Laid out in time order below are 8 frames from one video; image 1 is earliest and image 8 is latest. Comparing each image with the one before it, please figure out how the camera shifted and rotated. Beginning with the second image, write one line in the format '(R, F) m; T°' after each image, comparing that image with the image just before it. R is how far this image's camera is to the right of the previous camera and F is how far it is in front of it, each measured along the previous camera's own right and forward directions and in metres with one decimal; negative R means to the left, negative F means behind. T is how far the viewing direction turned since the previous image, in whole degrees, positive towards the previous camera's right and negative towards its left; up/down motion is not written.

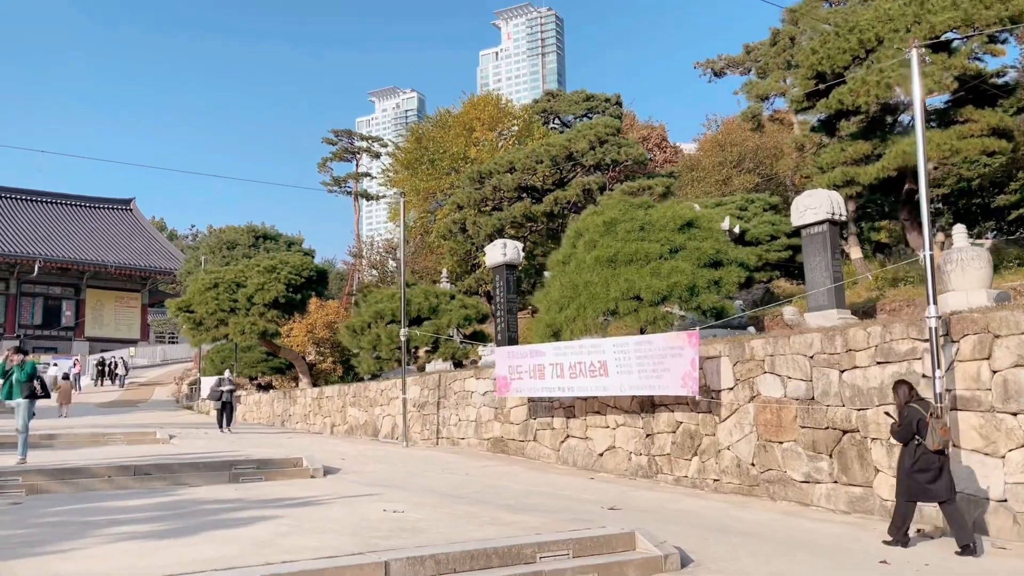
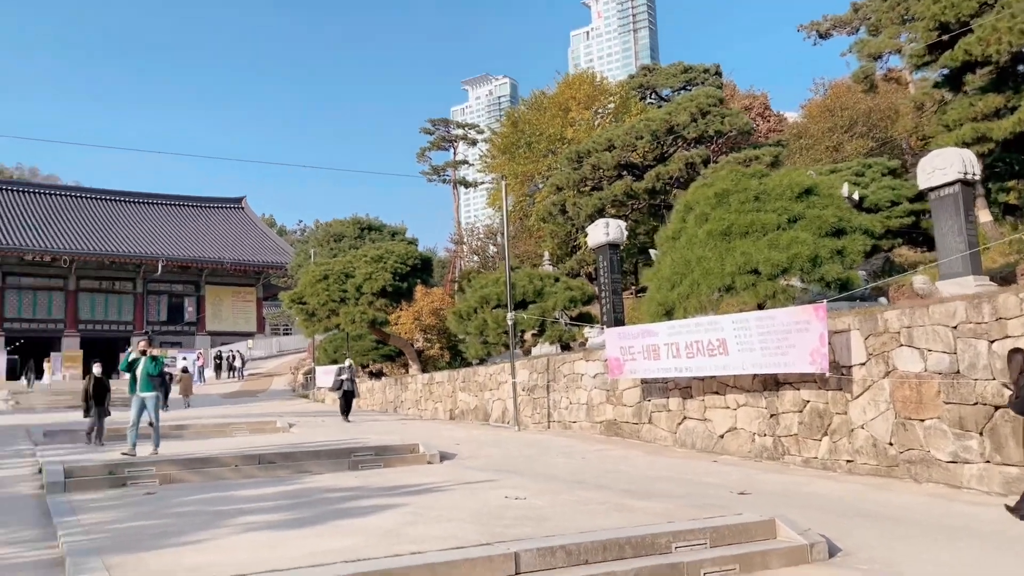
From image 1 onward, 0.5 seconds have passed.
(-0.1, +0.2) m; -7°
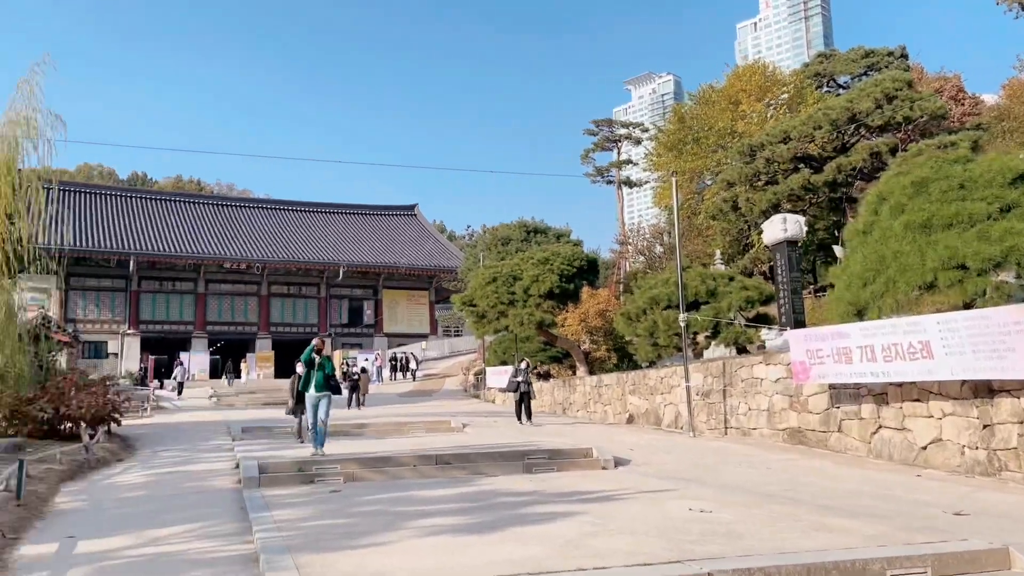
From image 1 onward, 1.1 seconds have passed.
(-0.1, +0.2) m; -11°
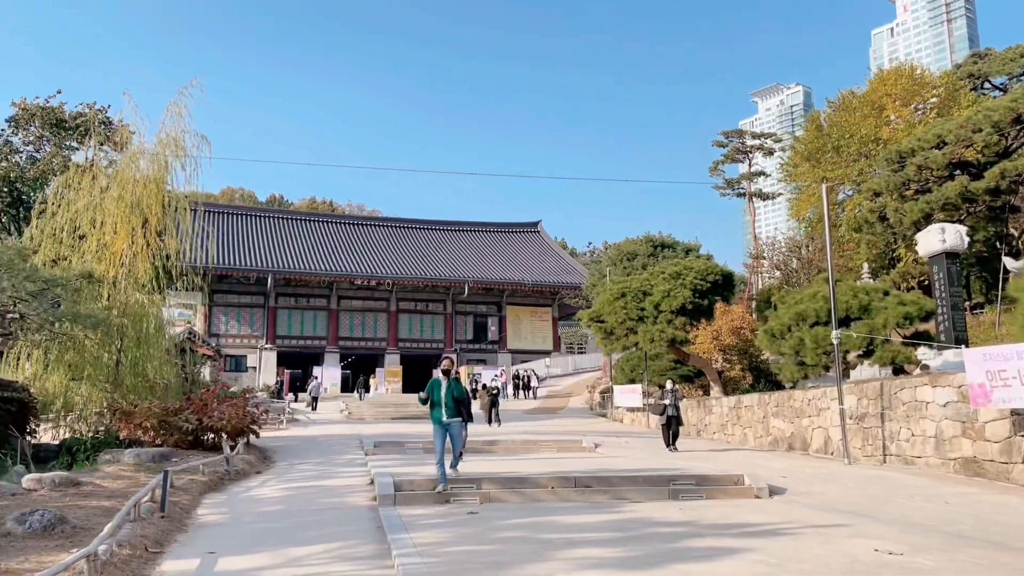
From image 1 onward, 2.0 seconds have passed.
(-0.2, +0.4) m; -8°
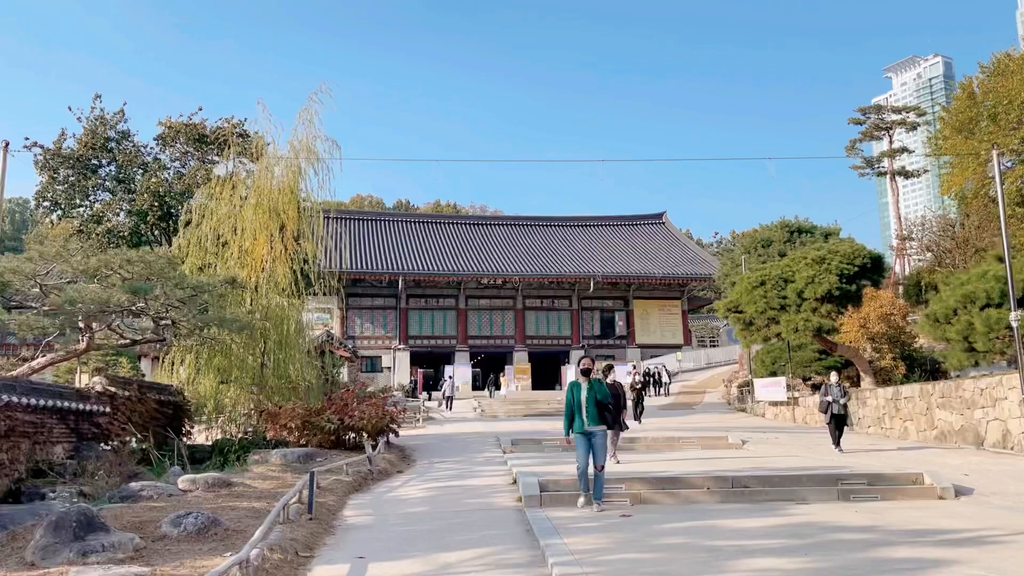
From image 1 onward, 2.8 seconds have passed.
(-0.2, +0.4) m; -8°
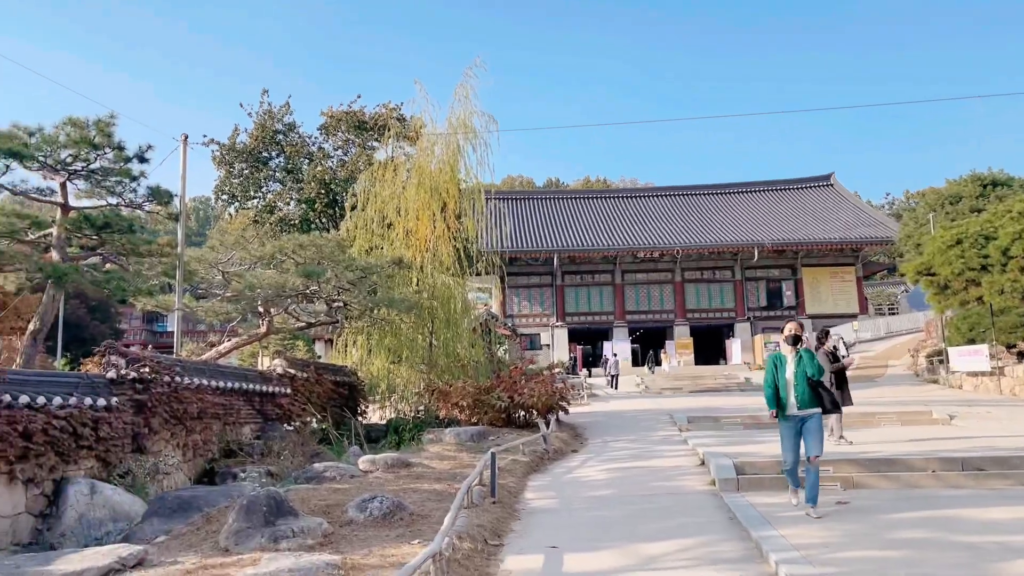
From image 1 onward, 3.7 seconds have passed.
(-0.3, +0.5) m; -10°
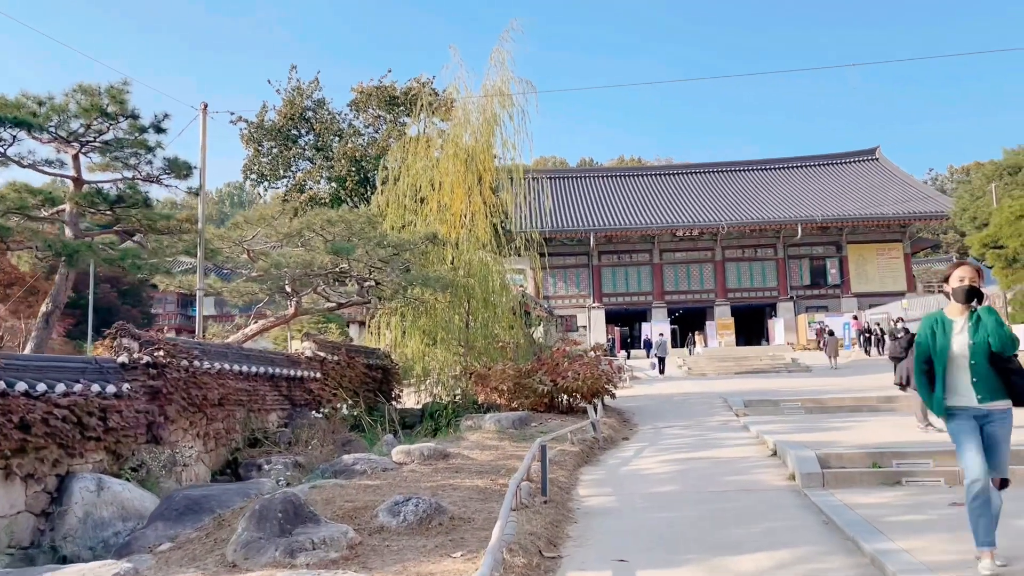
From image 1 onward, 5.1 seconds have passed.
(-0.1, +0.8) m; -2°
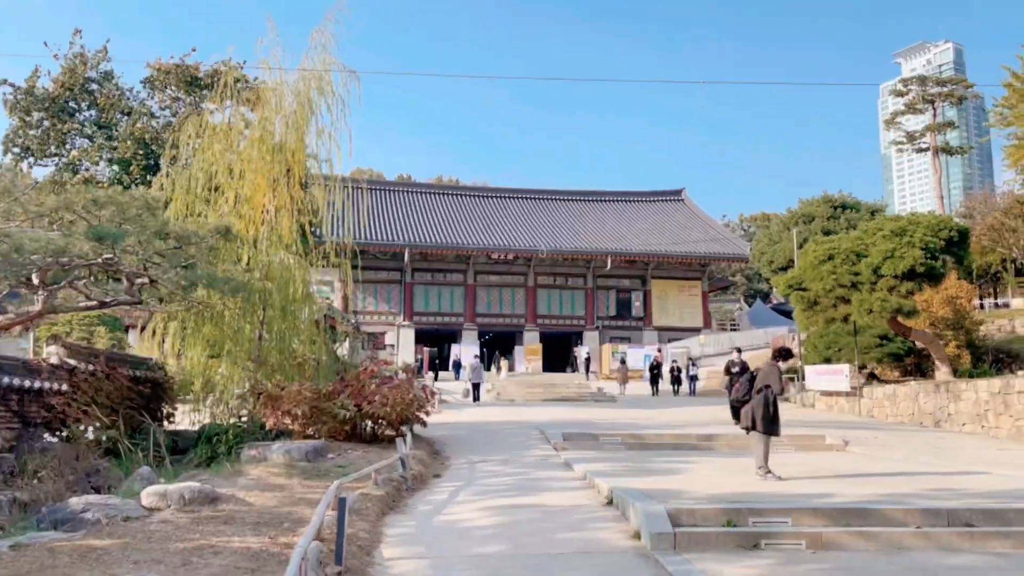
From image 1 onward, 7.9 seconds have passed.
(0.0, +1.2) m; +13°
